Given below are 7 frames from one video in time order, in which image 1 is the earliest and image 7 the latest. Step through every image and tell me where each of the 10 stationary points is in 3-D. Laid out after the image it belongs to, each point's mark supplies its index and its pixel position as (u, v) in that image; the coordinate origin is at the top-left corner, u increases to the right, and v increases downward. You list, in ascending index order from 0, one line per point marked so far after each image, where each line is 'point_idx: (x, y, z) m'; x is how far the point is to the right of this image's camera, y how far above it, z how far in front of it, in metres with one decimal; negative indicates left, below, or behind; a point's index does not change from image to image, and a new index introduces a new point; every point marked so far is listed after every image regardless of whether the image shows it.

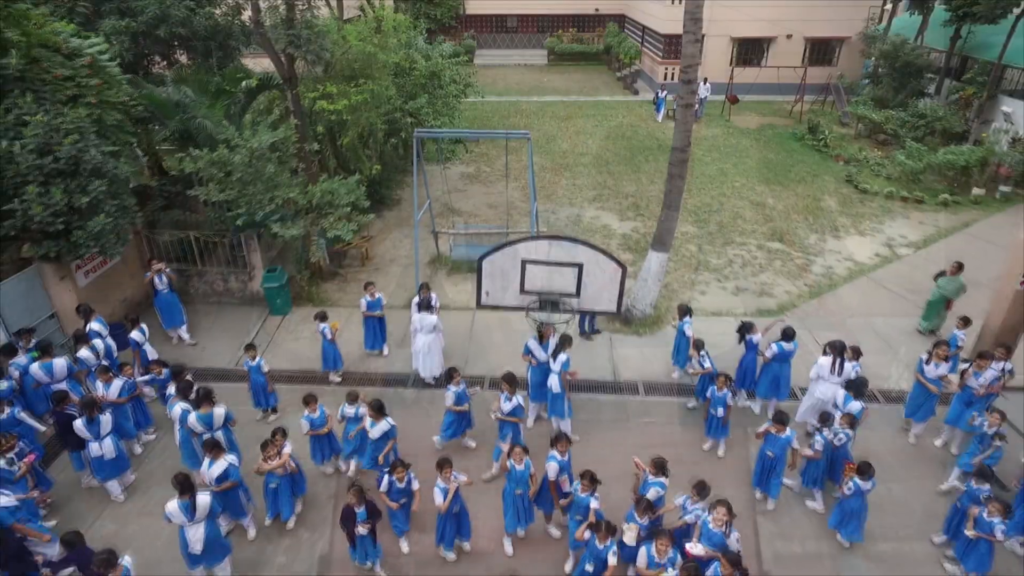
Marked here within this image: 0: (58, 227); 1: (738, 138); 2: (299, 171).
0: (-5.1, +0.7, +6.9) m
1: (+6.5, +4.3, +17.7) m
2: (-3.1, +1.7, +9.0) m
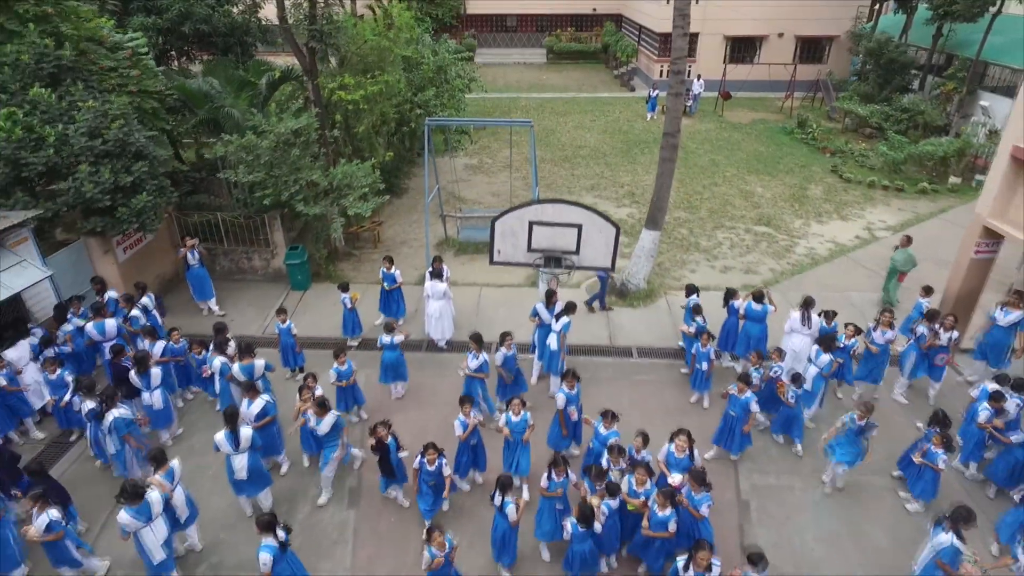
0: (-5.0, +1.1, +7.6) m
1: (+6.5, +4.6, +18.5) m
2: (-3.0, +2.1, +9.8) m
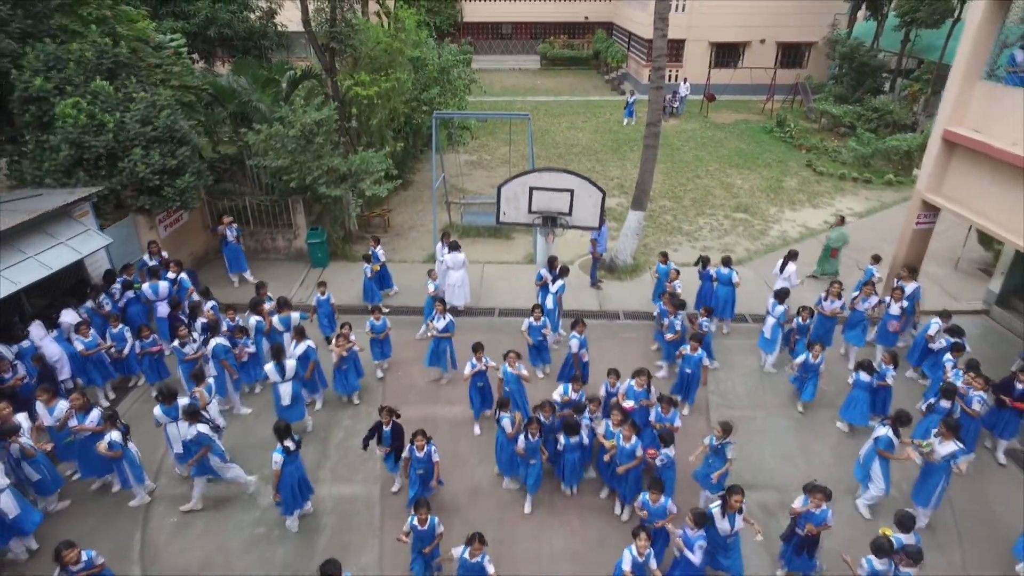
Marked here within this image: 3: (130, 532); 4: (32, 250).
0: (-5.0, +1.5, +8.7) m
1: (+6.4, +5.0, +19.6) m
2: (-3.0, +2.5, +10.8) m
3: (-3.6, -2.3, +5.8) m
4: (-5.5, +0.4, +7.1) m
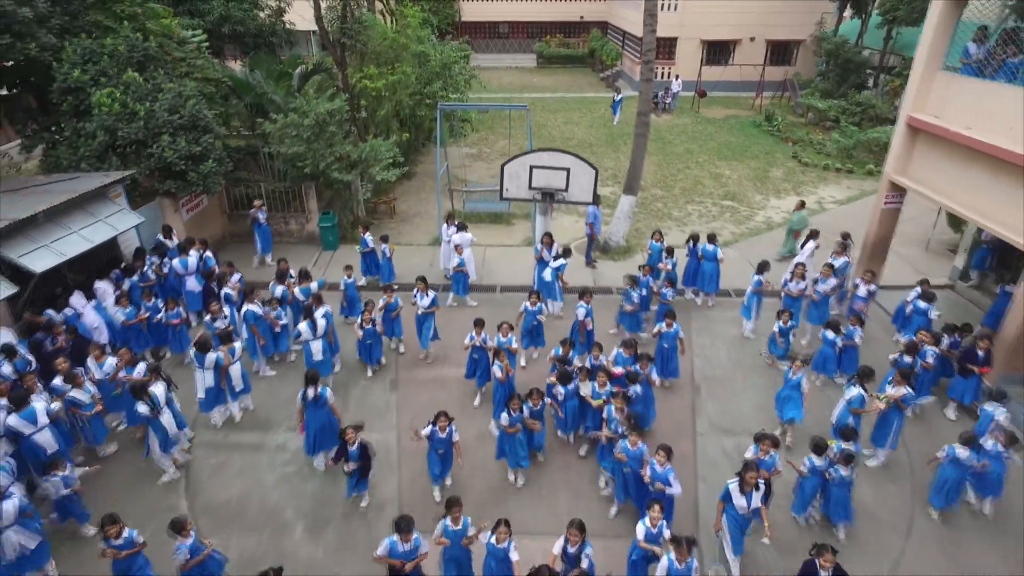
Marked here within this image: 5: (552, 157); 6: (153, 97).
0: (-5.0, +1.8, +9.3) m
1: (+6.3, +5.3, +20.4) m
2: (-3.0, +2.9, +11.5) m
3: (-3.6, -1.9, +6.5) m
4: (-5.5, +0.8, +7.8) m
5: (+0.6, +2.1, +9.6) m
6: (-5.3, +2.8, +9.1) m
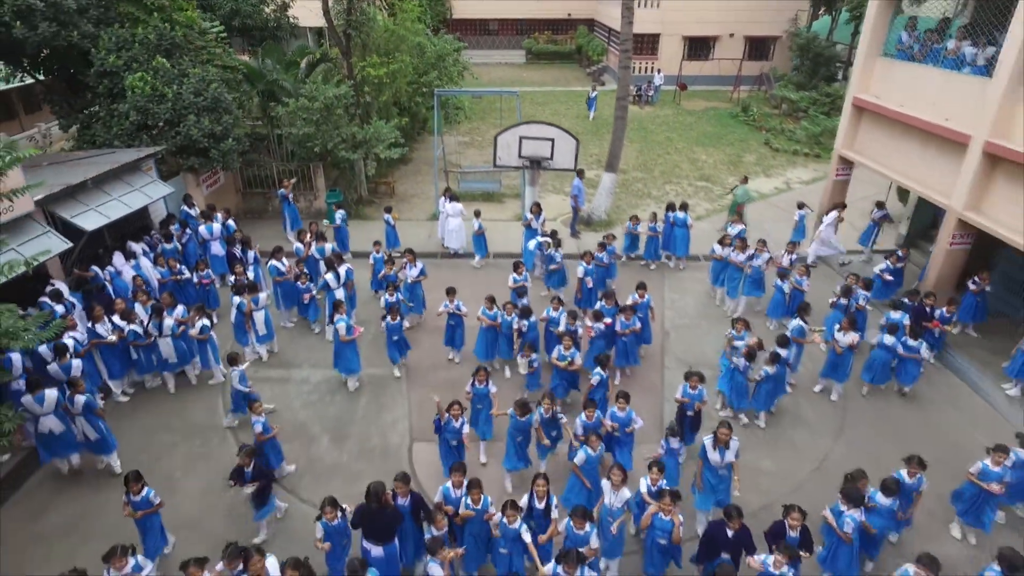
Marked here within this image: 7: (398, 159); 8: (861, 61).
0: (-5.2, +2.4, +10.3) m
1: (+6.0, +6.0, +21.5) m
2: (-3.2, +3.4, +12.5) m
3: (-3.6, -1.3, +7.5) m
4: (-5.6, +1.3, +8.8) m
5: (+0.4, +2.7, +10.7) m
6: (-5.4, +3.4, +10.1) m
7: (-2.9, +3.3, +15.8) m
8: (+5.5, +3.6, +9.8) m
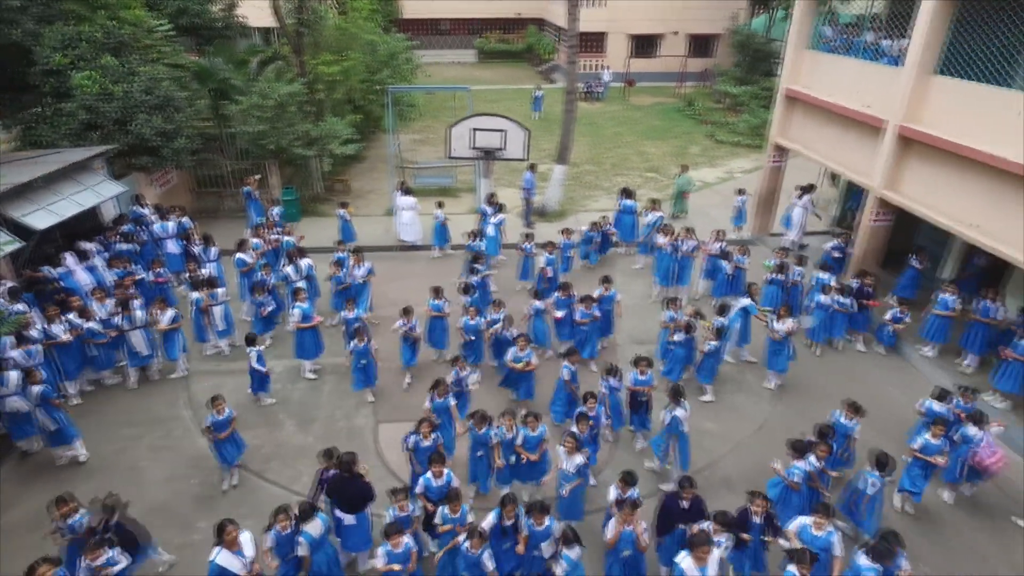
0: (-5.9, +2.4, +10.3) m
1: (+4.3, +6.3, +22.2) m
2: (-4.2, +3.5, +12.6) m
3: (-4.1, -1.3, +7.6) m
4: (-6.3, +1.3, +8.7) m
5: (-0.4, +2.9, +11.1) m
6: (-6.2, +3.4, +10.0) m
7: (-4.1, +3.4, +15.9) m
8: (+4.7, +4.0, +10.4) m
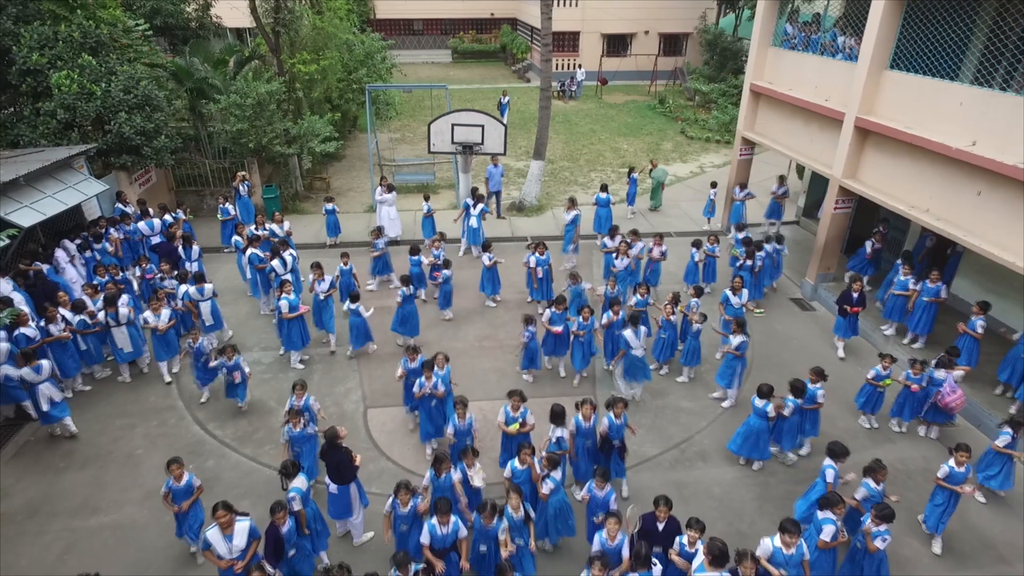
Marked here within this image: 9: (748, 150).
0: (-6.3, +2.5, +10.4) m
1: (+3.4, +6.5, +22.6) m
2: (-4.7, +3.6, +12.7) m
3: (-4.3, -1.2, +7.7) m
4: (-6.6, +1.4, +8.8) m
5: (-0.8, +3.0, +11.3) m
6: (-6.6, +3.4, +10.1) m
7: (-4.7, +3.4, +16.0) m
8: (+4.3, +4.2, +10.9) m
9: (+4.5, +2.6, +11.7) m
